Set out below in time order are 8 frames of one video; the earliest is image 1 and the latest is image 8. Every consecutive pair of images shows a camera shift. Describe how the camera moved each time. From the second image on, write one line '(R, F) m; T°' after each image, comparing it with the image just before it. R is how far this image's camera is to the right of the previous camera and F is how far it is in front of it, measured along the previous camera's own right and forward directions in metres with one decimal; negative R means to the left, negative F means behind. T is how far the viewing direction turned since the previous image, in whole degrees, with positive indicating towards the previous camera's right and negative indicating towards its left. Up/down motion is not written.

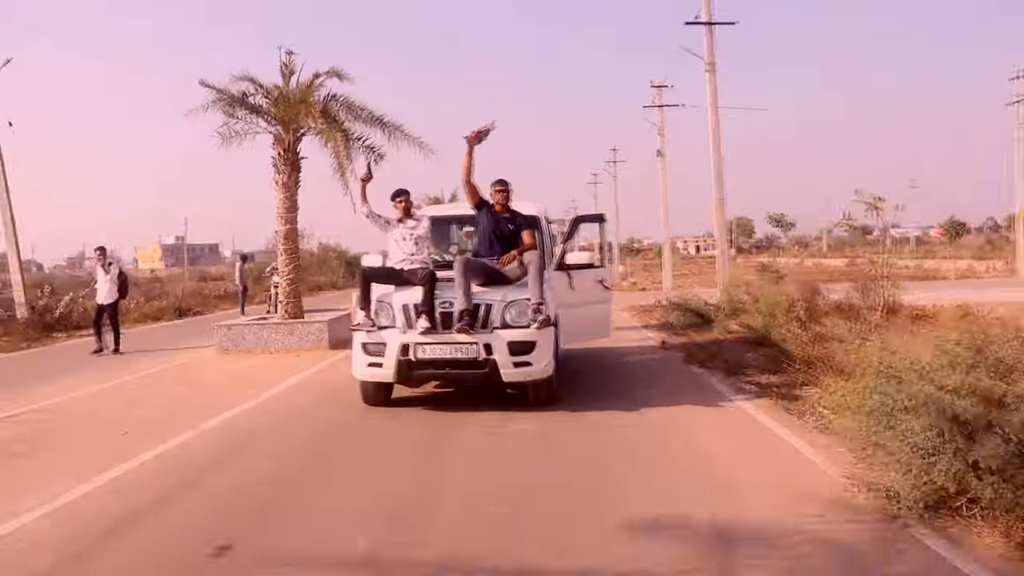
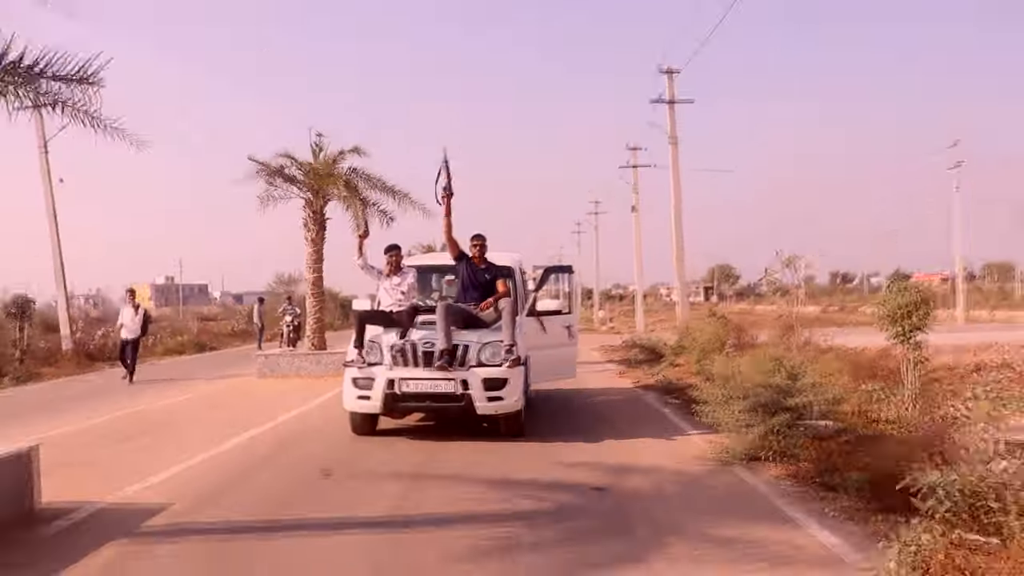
(0.0, -3.2) m; +1°
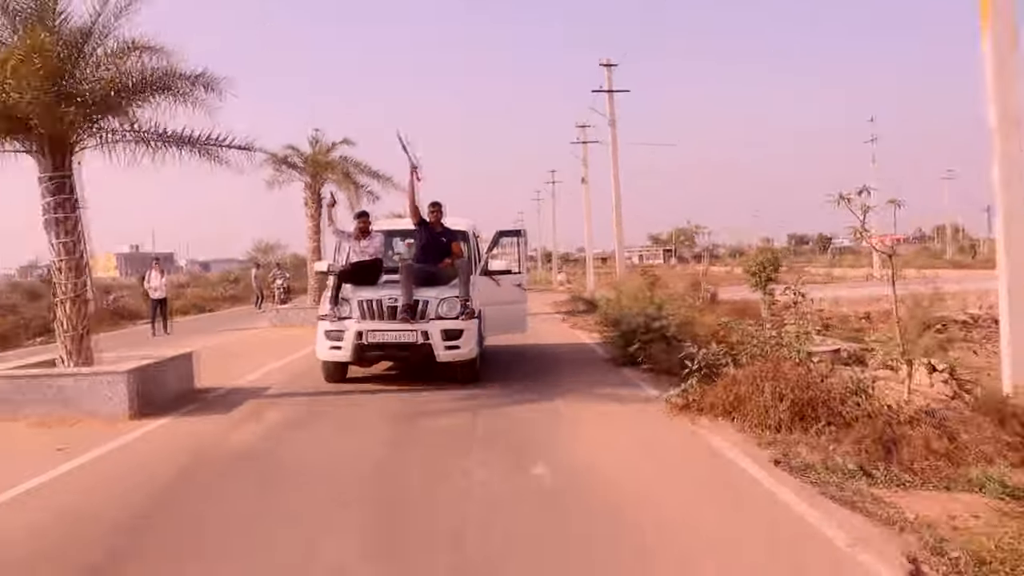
(0.0, -4.2) m; +2°
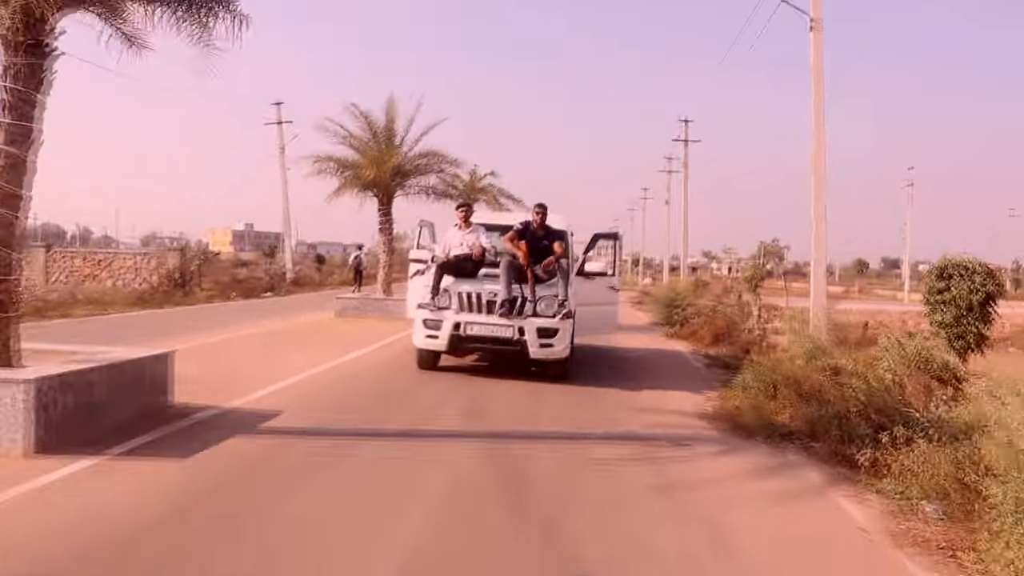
(+0.2, -9.9) m; -6°
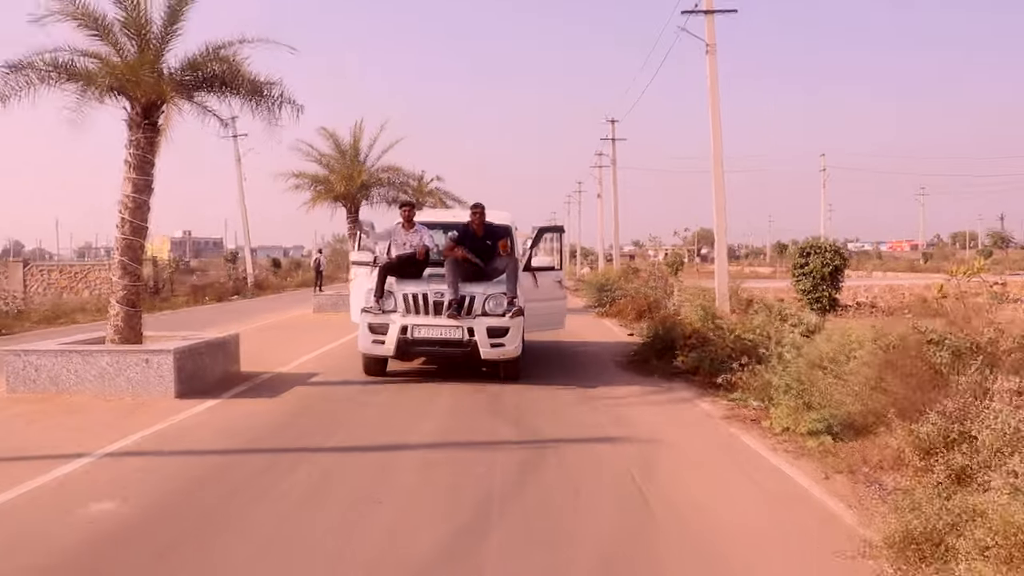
(-0.3, -3.2) m; +4°
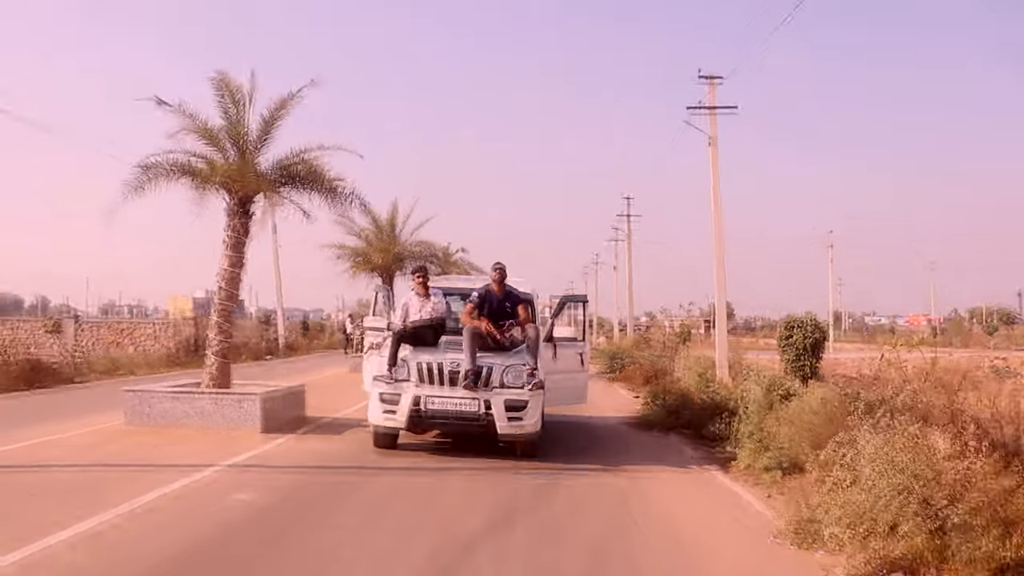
(-0.1, -2.2) m; -1°
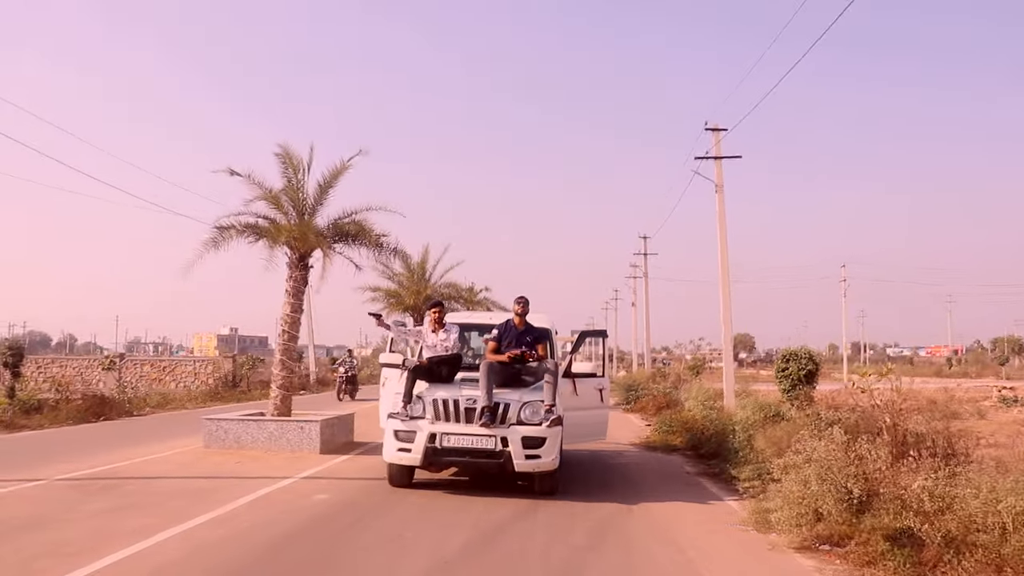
(0.0, -1.9) m; -1°
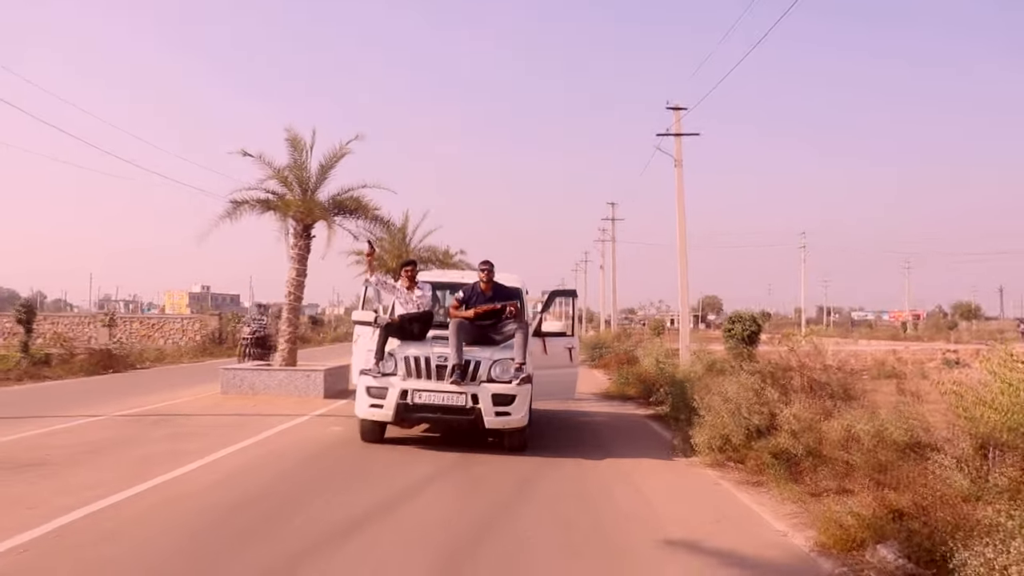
(-0.1, -2.0) m; +2°
